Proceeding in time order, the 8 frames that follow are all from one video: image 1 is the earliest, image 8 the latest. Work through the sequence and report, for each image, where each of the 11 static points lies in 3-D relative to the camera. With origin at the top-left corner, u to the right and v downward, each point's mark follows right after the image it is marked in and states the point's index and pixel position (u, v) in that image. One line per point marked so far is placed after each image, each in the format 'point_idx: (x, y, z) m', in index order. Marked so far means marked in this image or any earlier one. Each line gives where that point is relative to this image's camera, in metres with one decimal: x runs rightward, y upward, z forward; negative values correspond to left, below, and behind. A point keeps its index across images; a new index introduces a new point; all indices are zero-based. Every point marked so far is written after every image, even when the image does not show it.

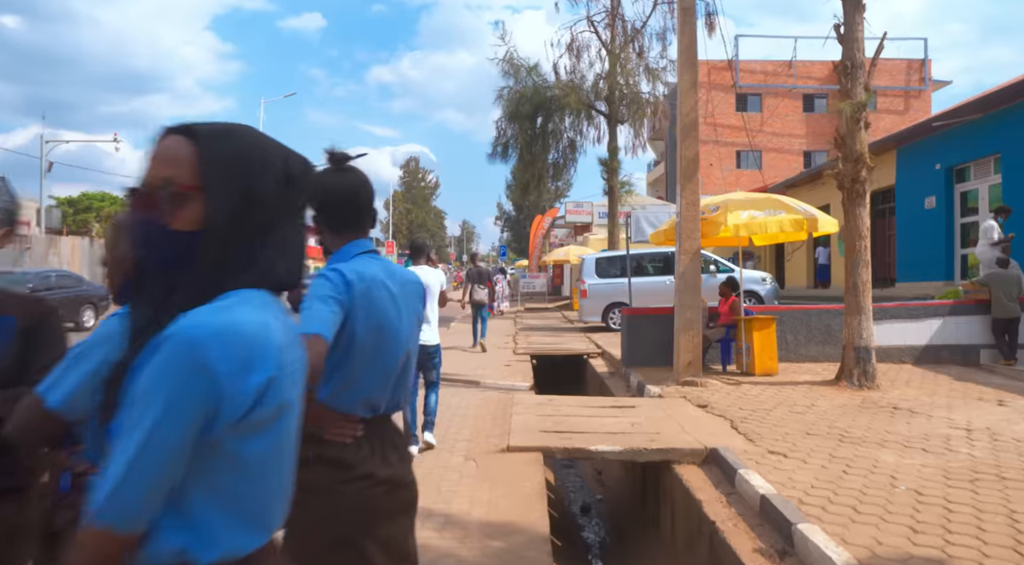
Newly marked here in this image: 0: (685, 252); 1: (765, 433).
0: (+2.4, +0.4, +8.9) m
1: (+2.4, -1.4, +6.2) m
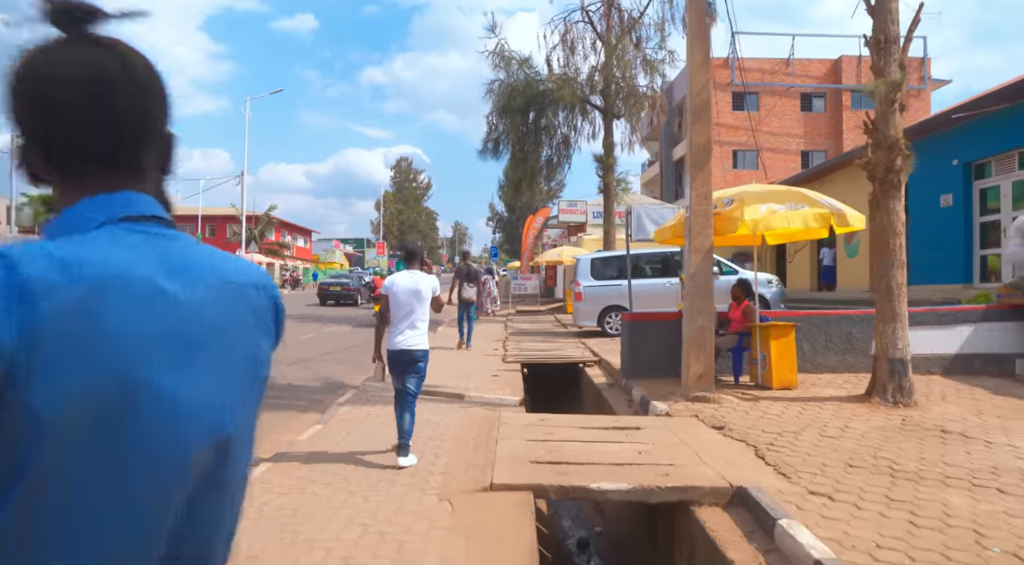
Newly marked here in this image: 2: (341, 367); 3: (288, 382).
0: (+2.2, +0.4, +7.9) m
1: (+2.3, -1.4, +5.2) m
2: (-3.0, -1.5, +11.6) m
3: (-3.4, -1.5, +9.9) m
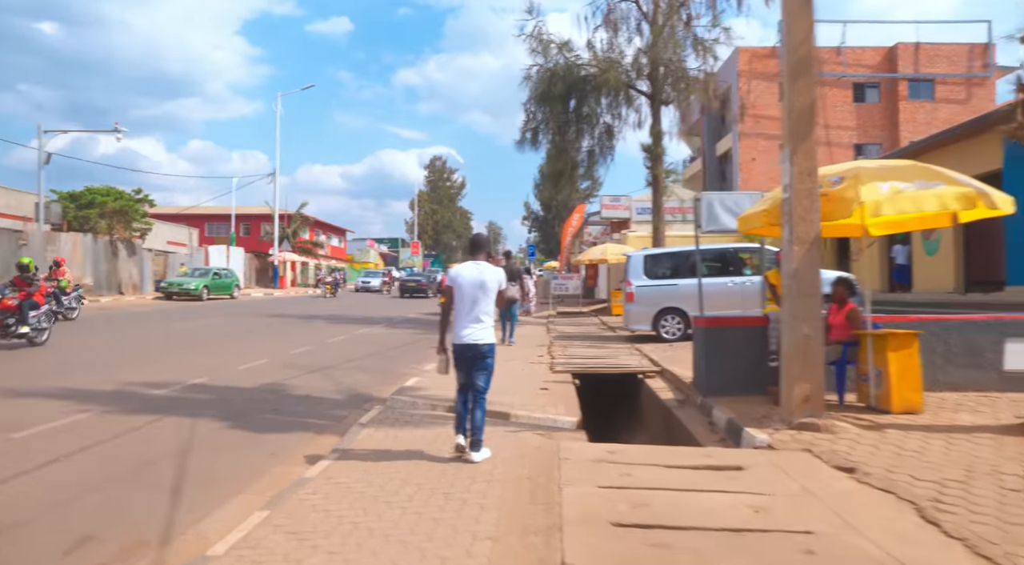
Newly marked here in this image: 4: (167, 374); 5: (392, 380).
0: (+2.8, +0.4, +6.4) m
1: (+2.7, -1.4, +3.6) m
2: (-2.2, -1.5, +10.2) m
3: (-2.7, -1.5, +8.6) m
4: (-5.0, -1.4, +9.4) m
5: (-1.8, -1.5, +9.9) m
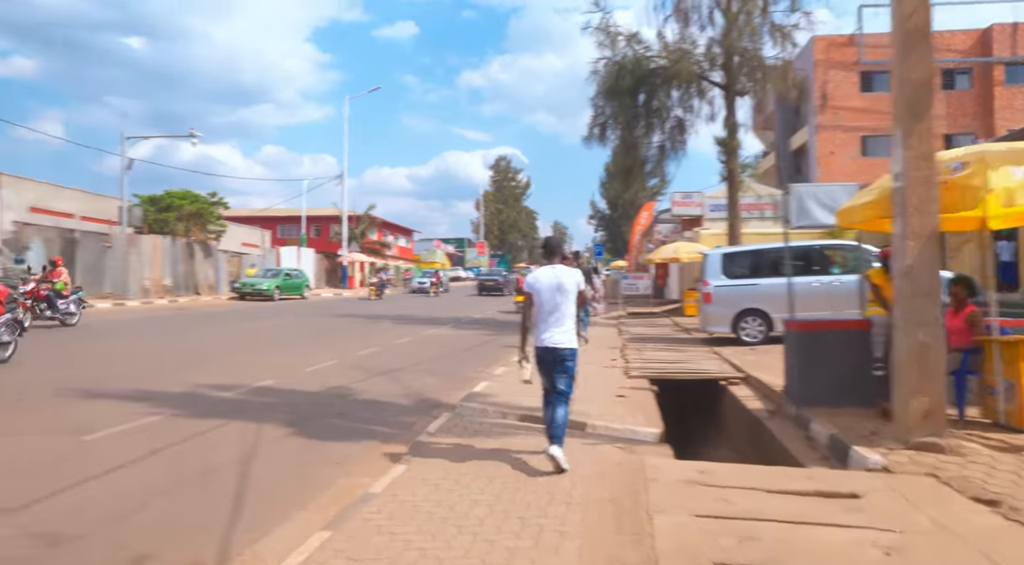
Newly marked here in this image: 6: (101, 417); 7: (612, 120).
0: (+3.4, +0.4, +5.6) m
1: (+3.1, -1.4, +2.9) m
2: (-1.2, -1.5, +9.9) m
3: (-1.8, -1.5, +8.4) m
4: (-4.0, -1.4, +9.4) m
5: (-0.8, -1.5, +9.6) m
6: (-4.2, -1.4, +6.7) m
7: (+3.0, +4.9, +19.5) m
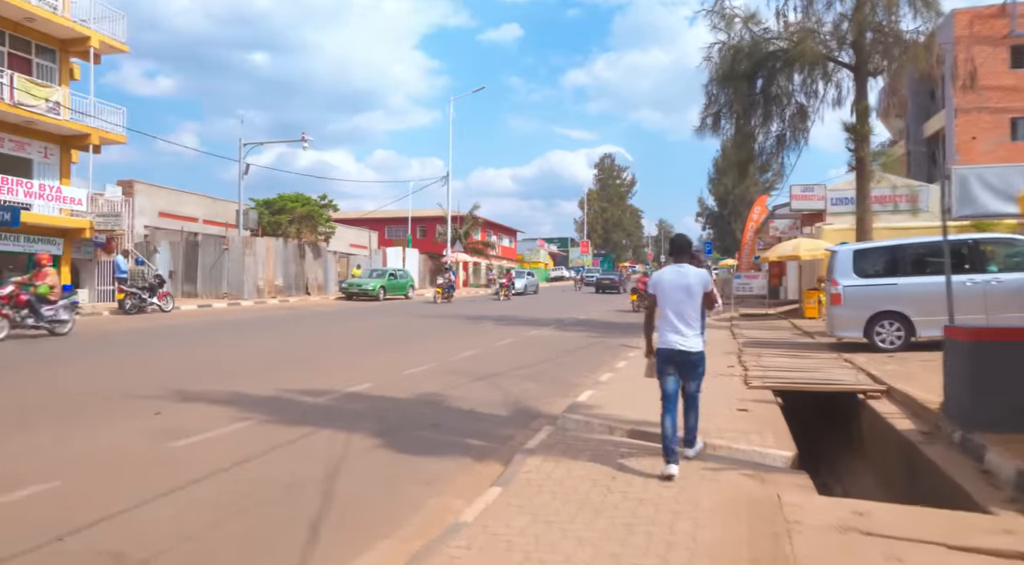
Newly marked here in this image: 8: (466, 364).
0: (+4.2, +0.4, +4.4) m
1: (+3.5, -1.4, +1.7) m
2: (+0.3, -1.5, +9.4) m
3: (-0.5, -1.5, +7.9) m
4: (-2.5, -1.4, +9.3) m
5: (+0.7, -1.5, +9.0) m
6: (-3.2, -1.4, +6.7) m
7: (+5.9, +4.9, +18.2) m
8: (-0.8, -1.4, +11.5) m
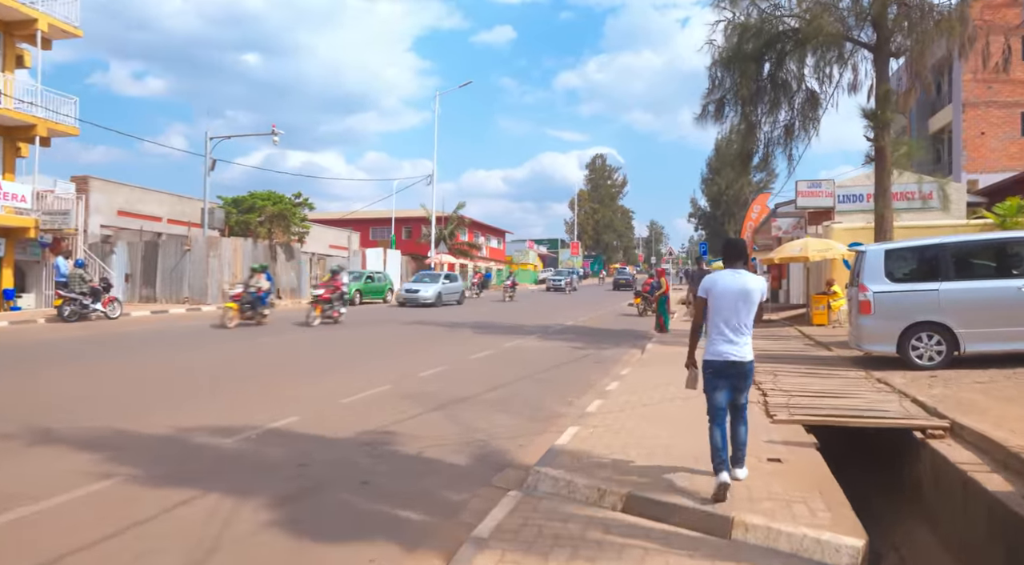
0: (+3.9, +0.3, +2.7) m
1: (+3.2, -1.5, 0.0) m
2: (-0.1, -1.6, +7.6) m
3: (-0.9, -1.6, +6.2) m
4: (-2.9, -1.5, +7.5) m
5: (+0.3, -1.6, +7.2) m
6: (-3.5, -1.5, +4.8) m
7: (+5.4, +4.8, +16.5) m
8: (-1.2, -1.5, +9.7) m
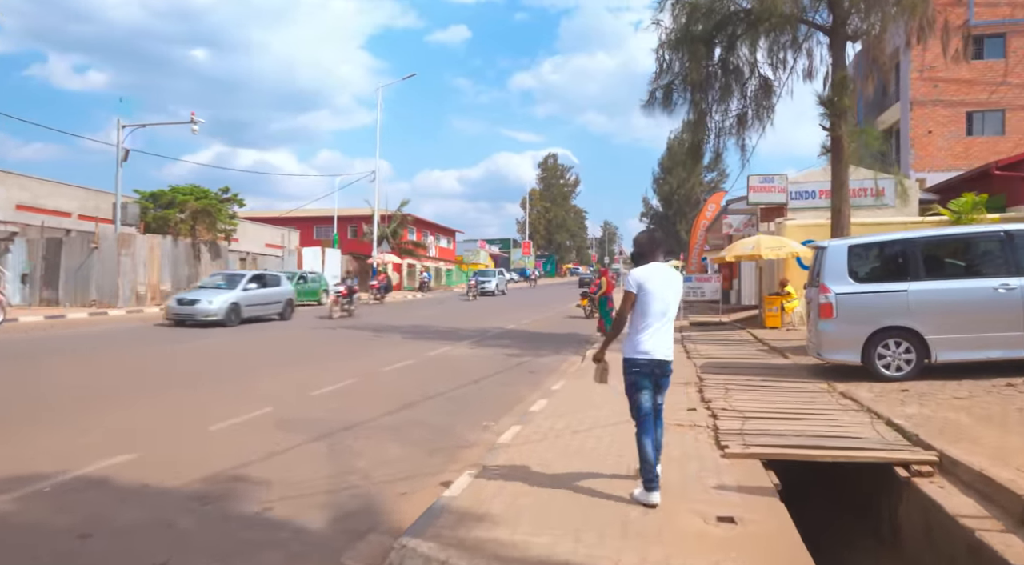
0: (+3.2, +0.4, +1.5) m
1: (+2.7, -1.5, -1.3) m
2: (-1.0, -1.6, +6.1) m
3: (-1.8, -1.6, +4.6) m
4: (-3.9, -1.5, +5.8) m
5: (-0.7, -1.6, +5.7) m
6: (-4.3, -1.5, +3.1) m
7: (+3.8, +4.8, +15.4) m
8: (-2.3, -1.5, +8.2) m
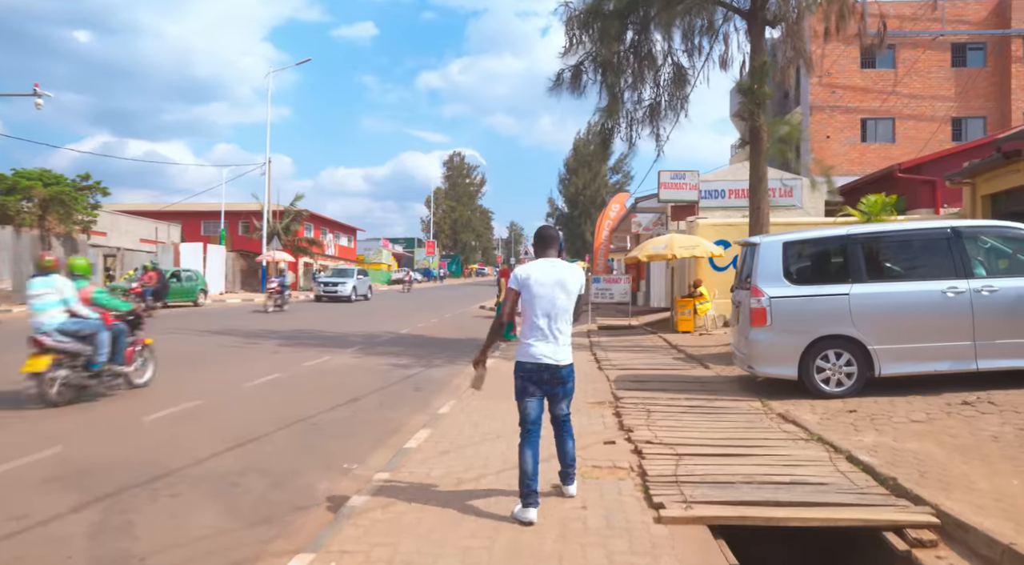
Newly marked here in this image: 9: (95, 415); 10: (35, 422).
0: (+2.9, +0.4, +0.3) m
1: (+2.7, -1.5, -2.5) m
2: (-2.0, -1.6, +4.3) m
3: (-2.5, -1.5, +2.7) m
4: (-4.7, -1.5, +3.6) m
5: (-1.6, -1.6, +3.9) m
6: (-4.8, -1.5, +0.8) m
7: (+1.6, +4.7, +14.1) m
8: (-3.5, -1.5, +6.1) m
9: (-4.7, -1.5, +7.3) m
10: (-5.1, -1.5, +6.9) m
